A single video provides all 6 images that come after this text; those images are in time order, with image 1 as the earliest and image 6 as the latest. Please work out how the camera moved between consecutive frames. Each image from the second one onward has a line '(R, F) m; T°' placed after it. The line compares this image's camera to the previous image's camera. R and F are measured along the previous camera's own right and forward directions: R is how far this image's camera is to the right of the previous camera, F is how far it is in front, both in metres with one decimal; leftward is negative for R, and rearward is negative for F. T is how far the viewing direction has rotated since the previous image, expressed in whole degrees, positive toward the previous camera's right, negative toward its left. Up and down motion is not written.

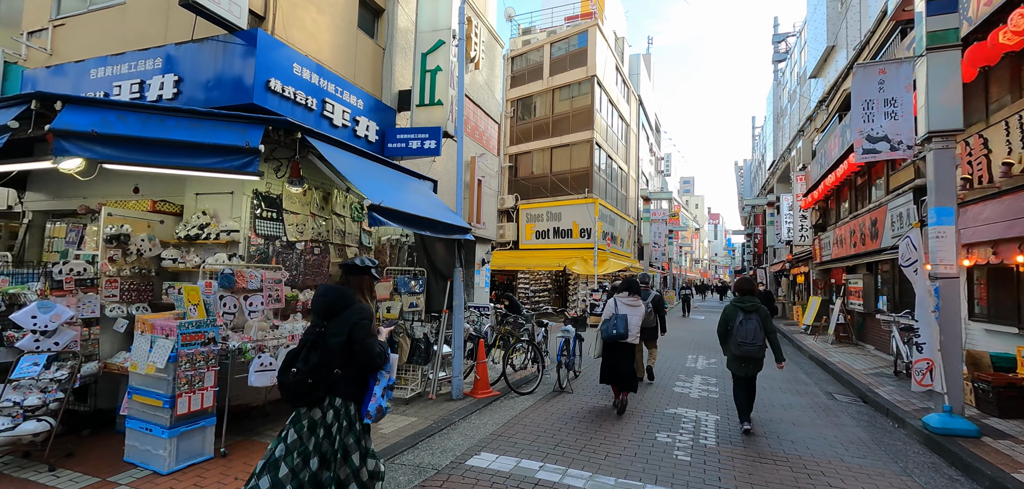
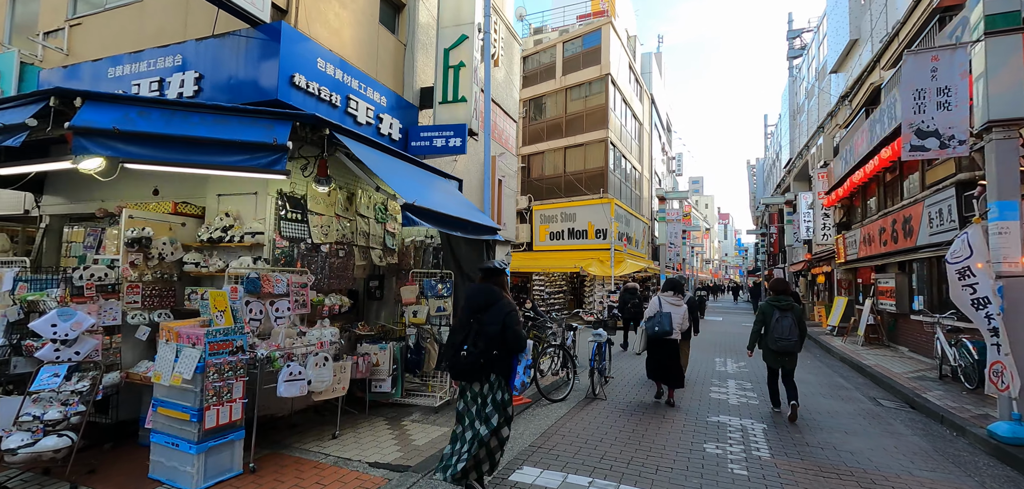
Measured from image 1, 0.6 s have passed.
(-0.3, +0.3) m; -1°
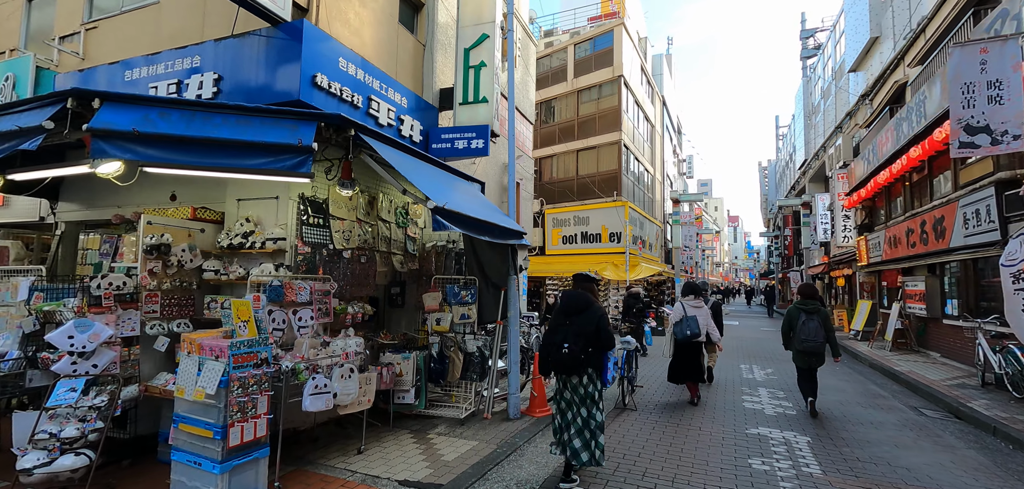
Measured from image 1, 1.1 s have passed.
(-0.3, +0.2) m; -1°
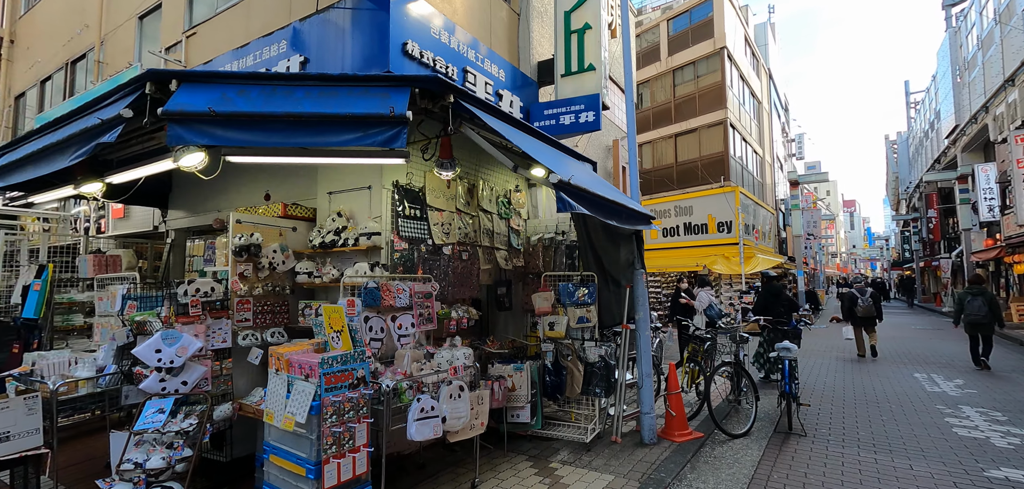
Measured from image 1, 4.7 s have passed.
(-0.4, +1.0) m; -10°
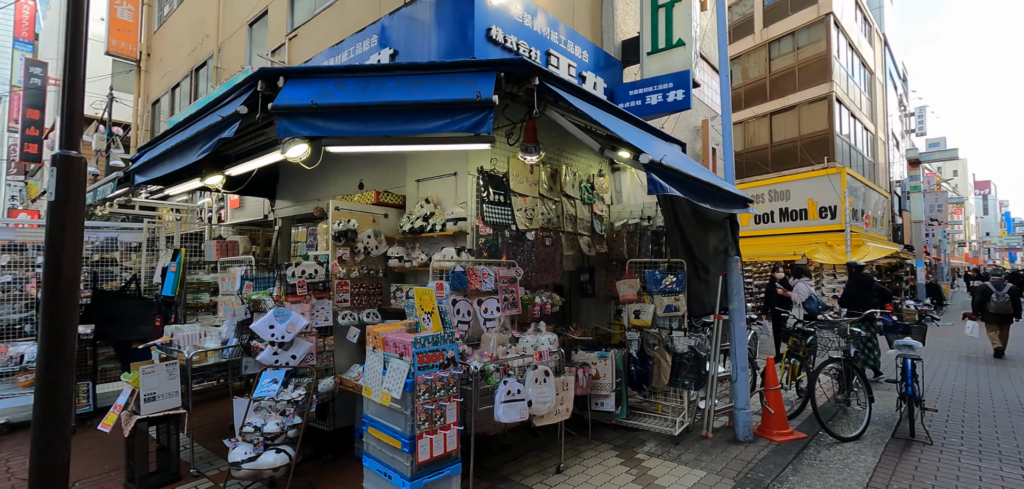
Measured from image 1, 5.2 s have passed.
(-0.1, 0.0) m; -9°
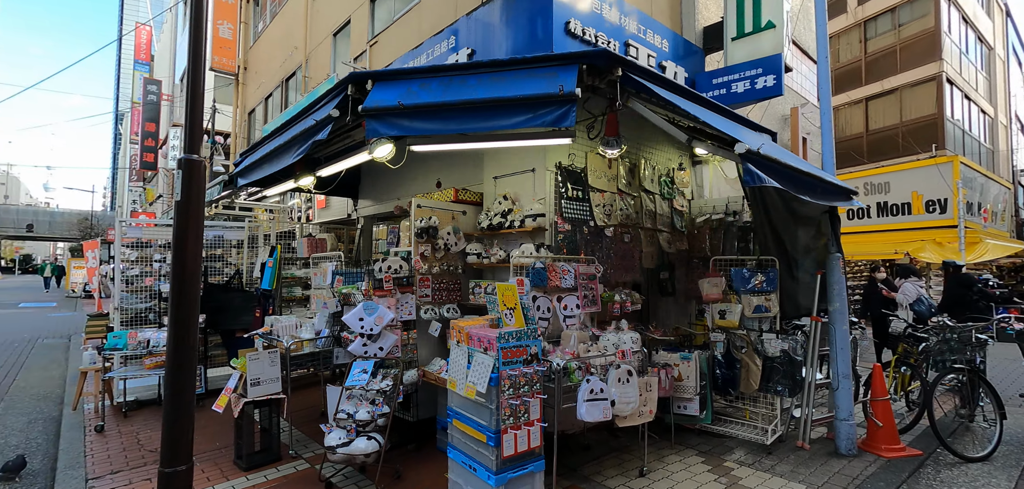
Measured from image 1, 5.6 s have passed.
(-0.1, 0.0) m; -8°
